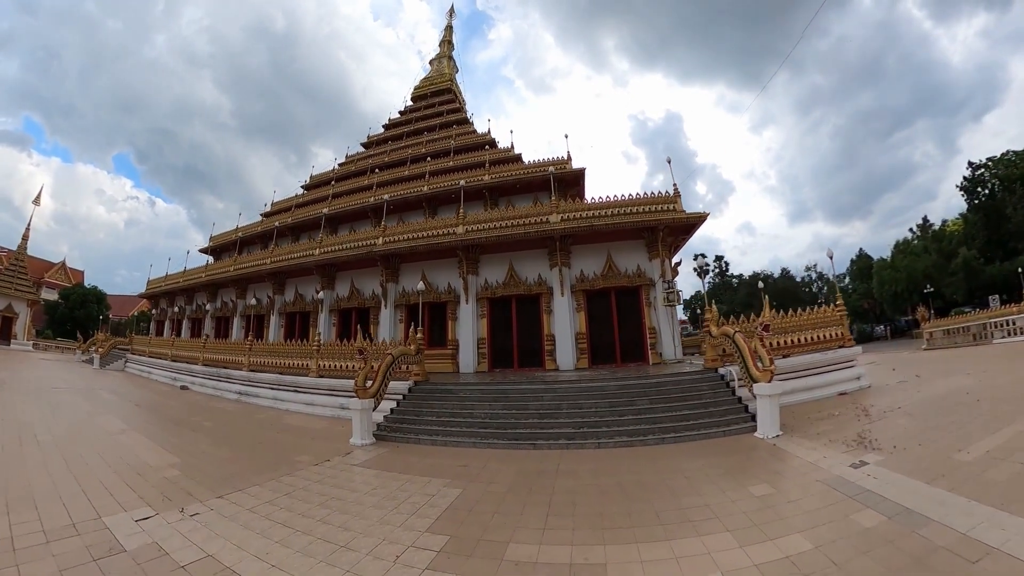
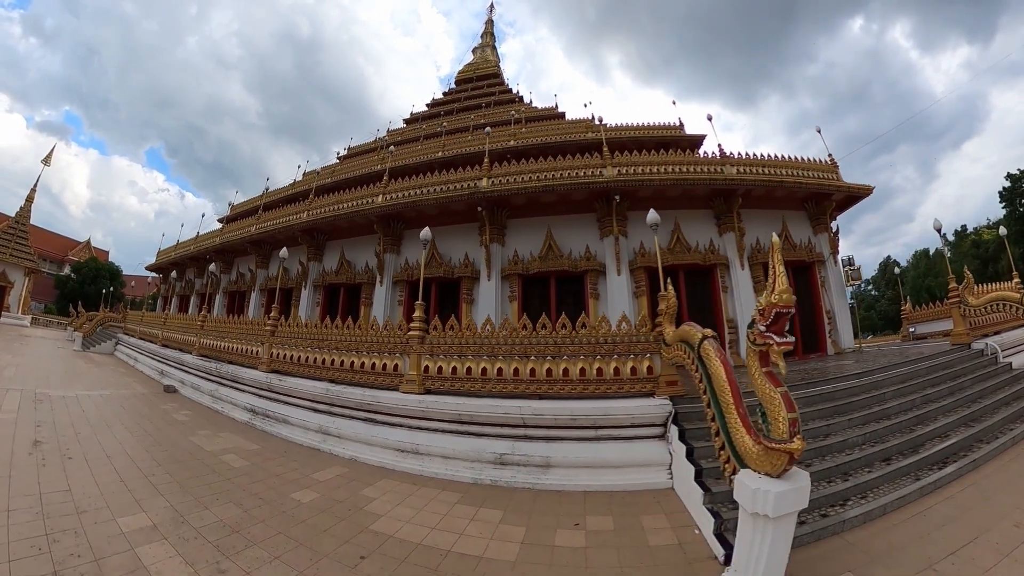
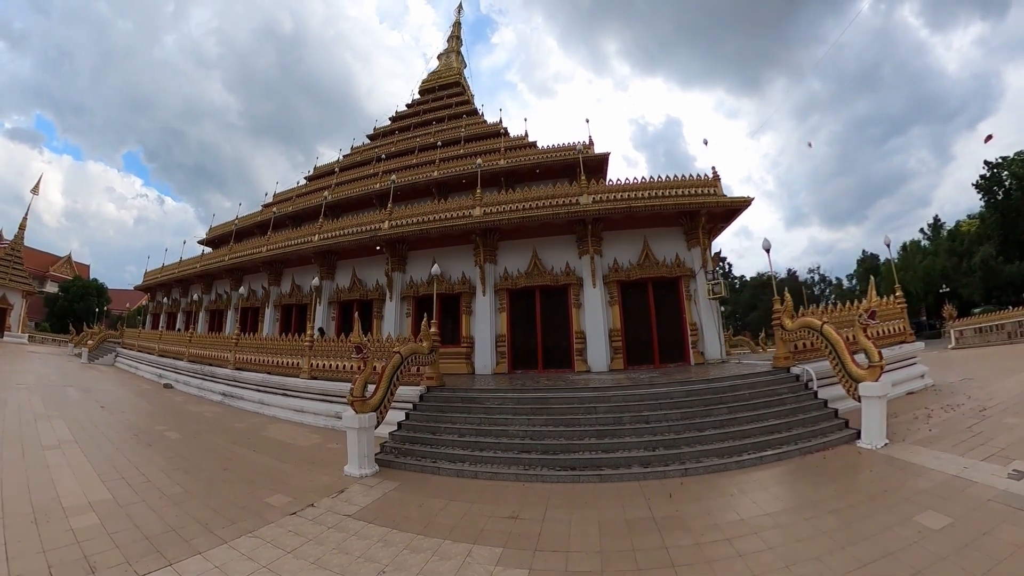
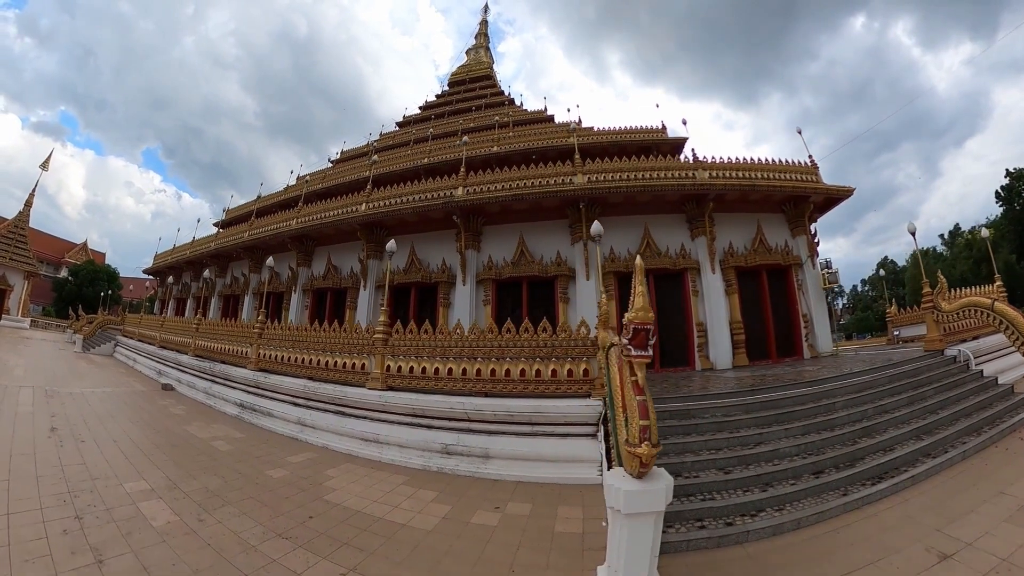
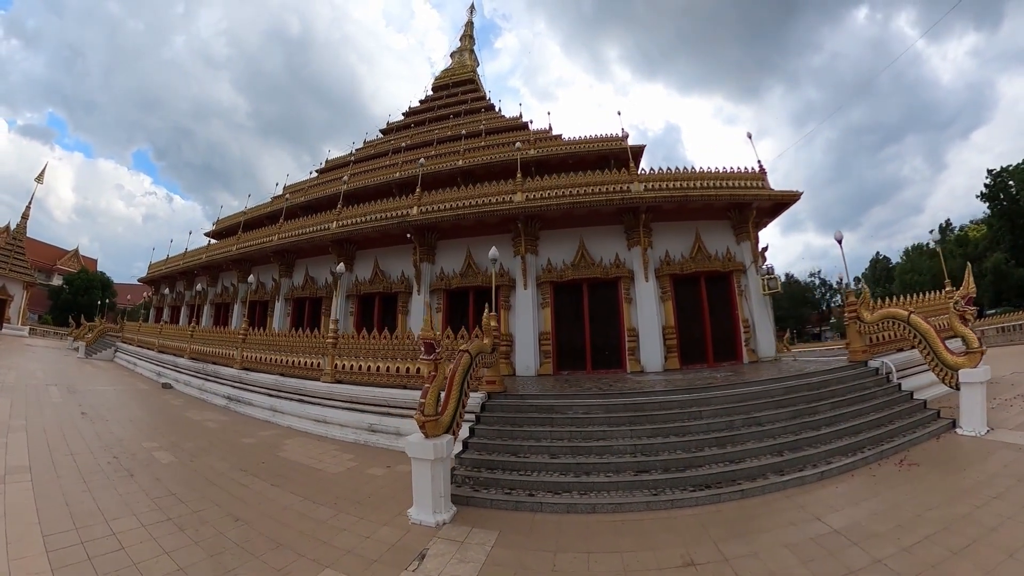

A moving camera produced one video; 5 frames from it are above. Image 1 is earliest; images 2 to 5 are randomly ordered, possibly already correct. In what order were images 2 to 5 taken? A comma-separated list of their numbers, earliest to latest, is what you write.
3, 5, 4, 2
